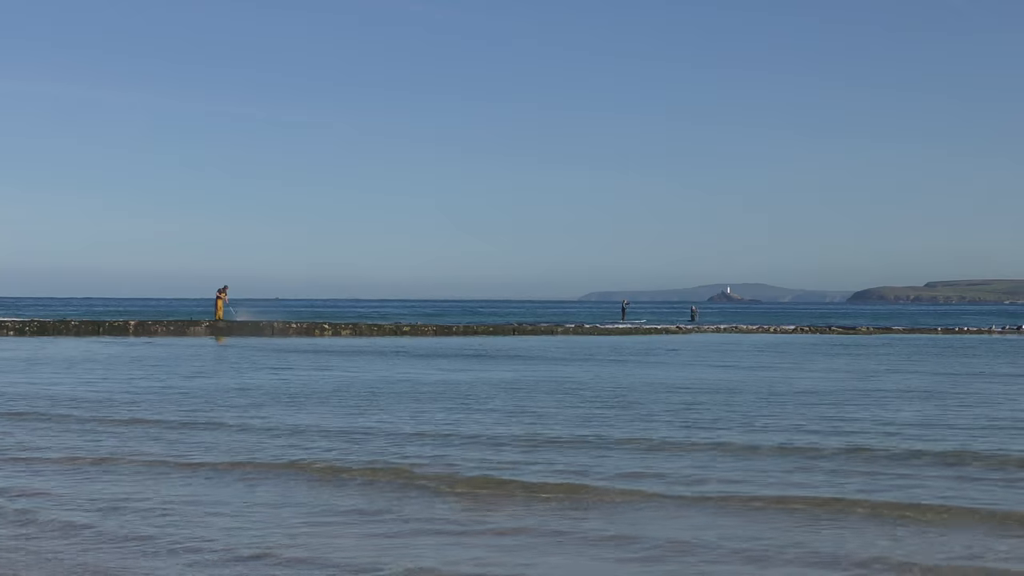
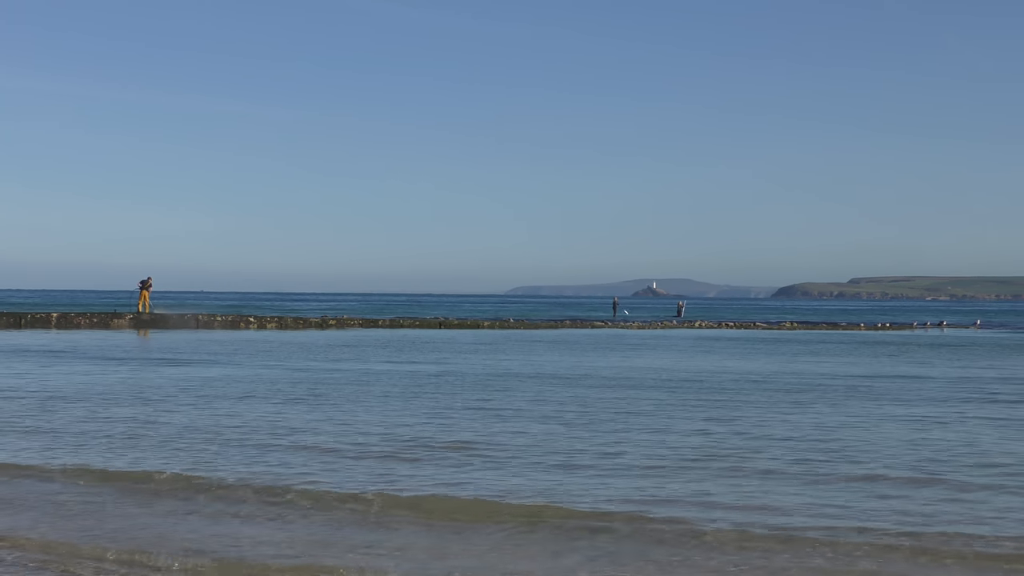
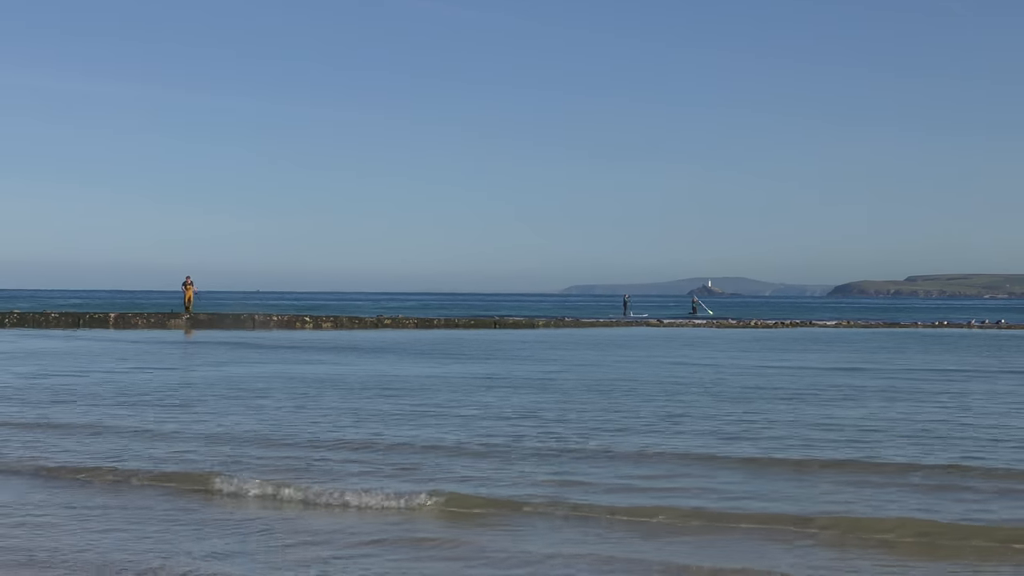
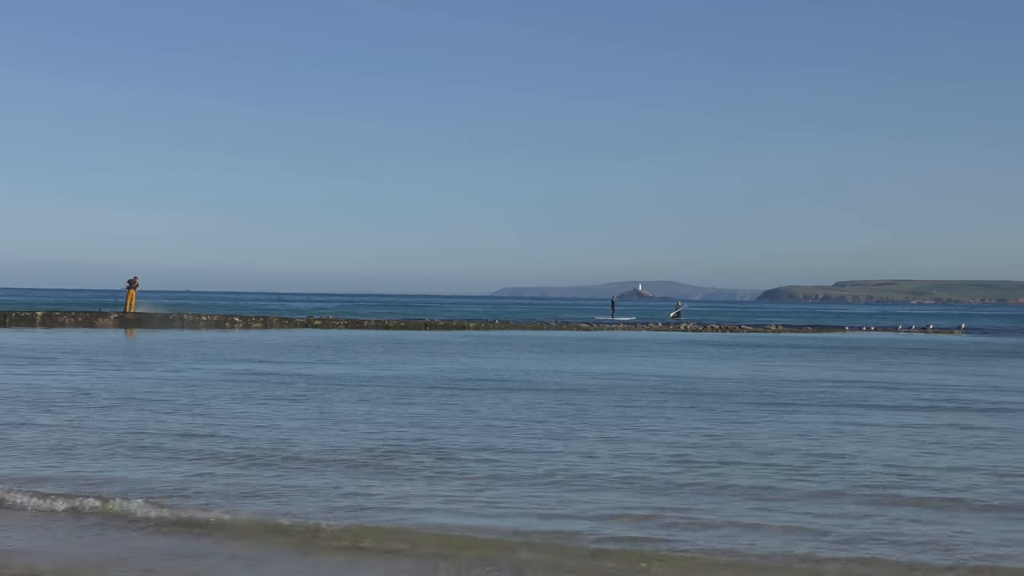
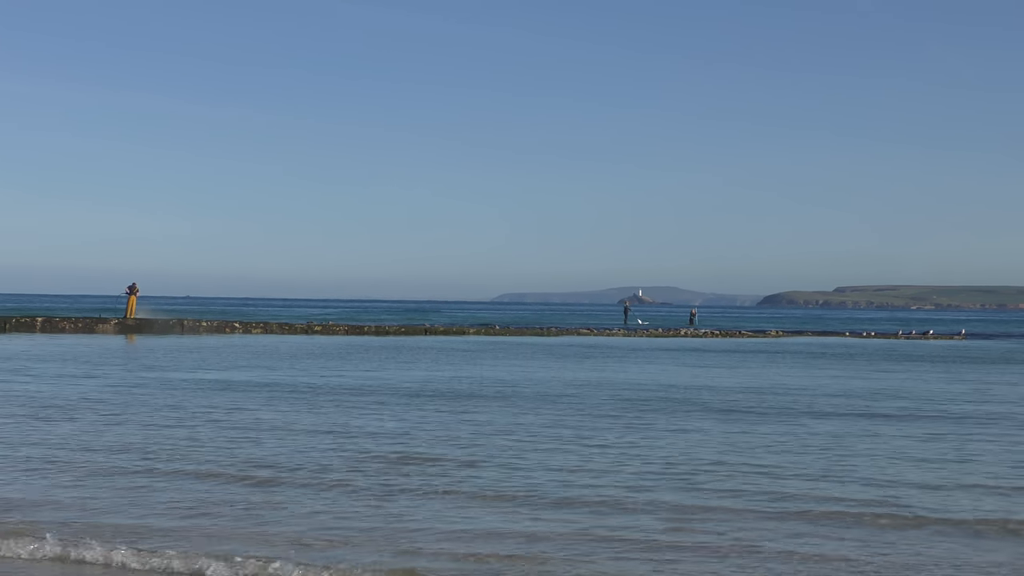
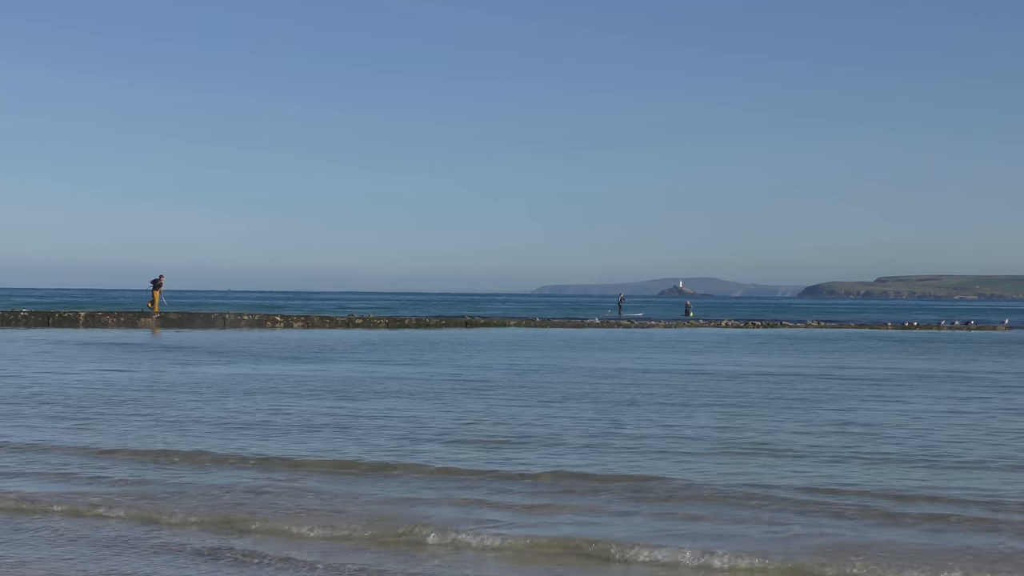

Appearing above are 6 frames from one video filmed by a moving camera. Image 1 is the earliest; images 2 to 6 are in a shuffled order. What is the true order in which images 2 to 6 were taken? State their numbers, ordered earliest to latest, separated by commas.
3, 6, 2, 4, 5
